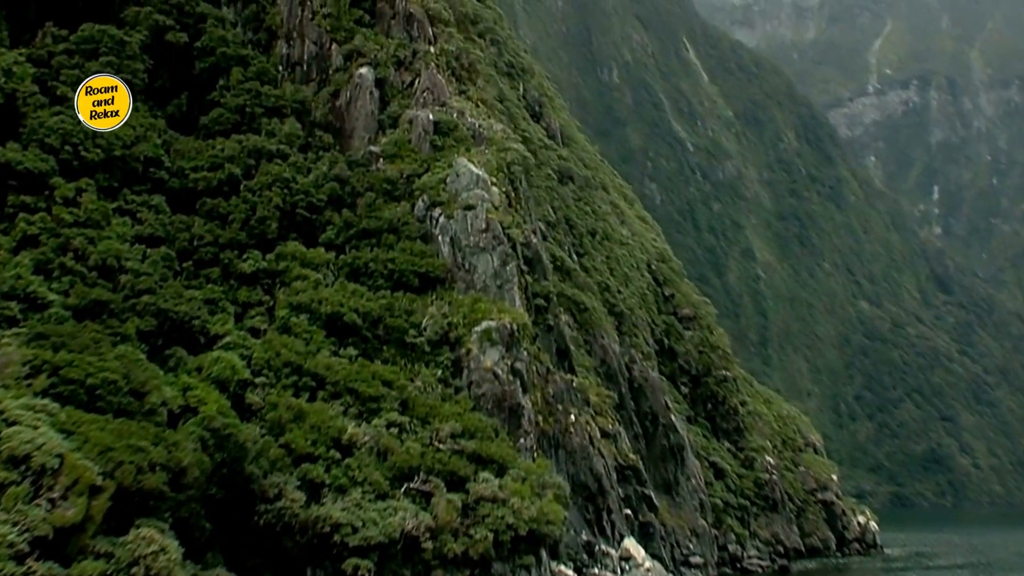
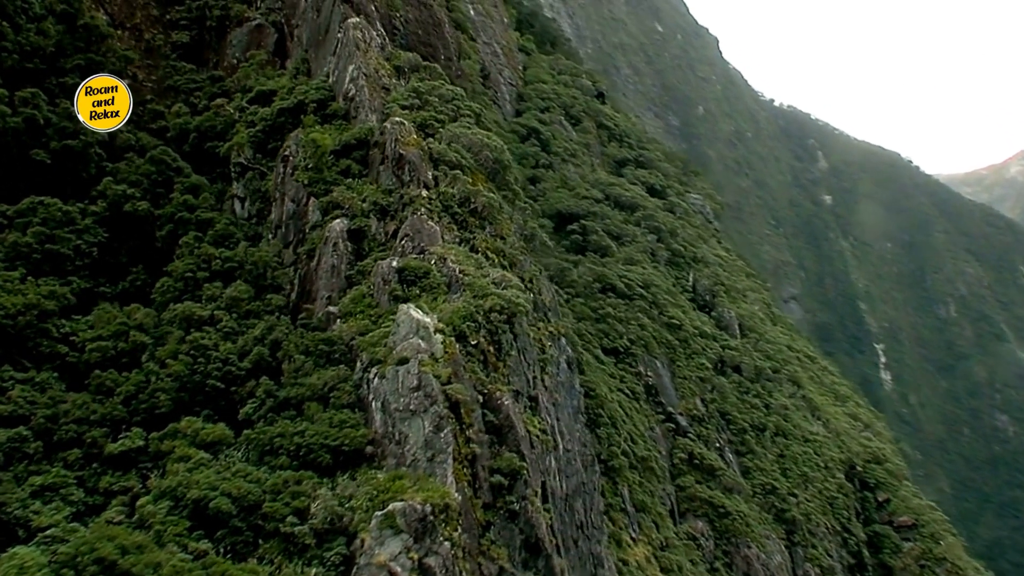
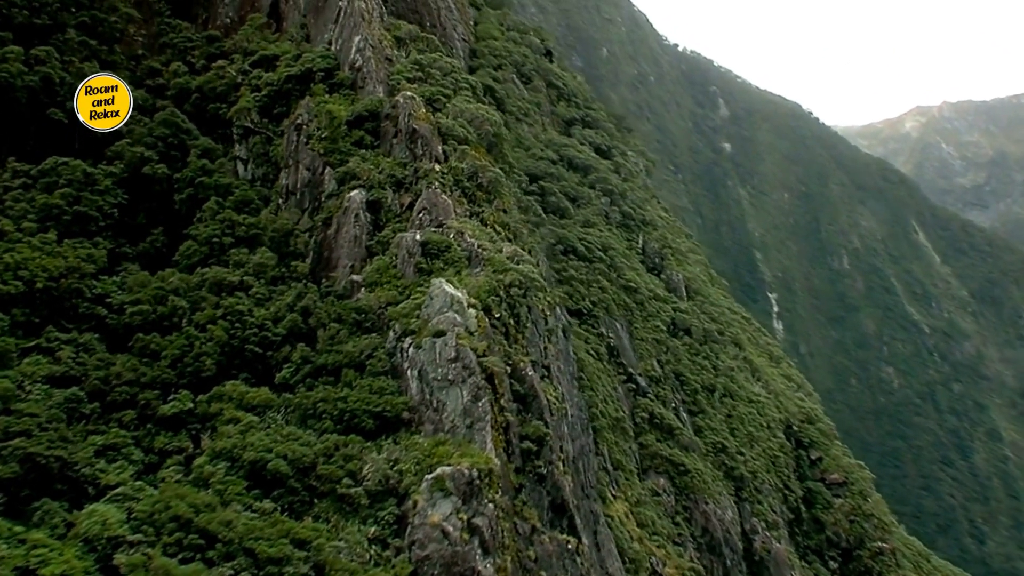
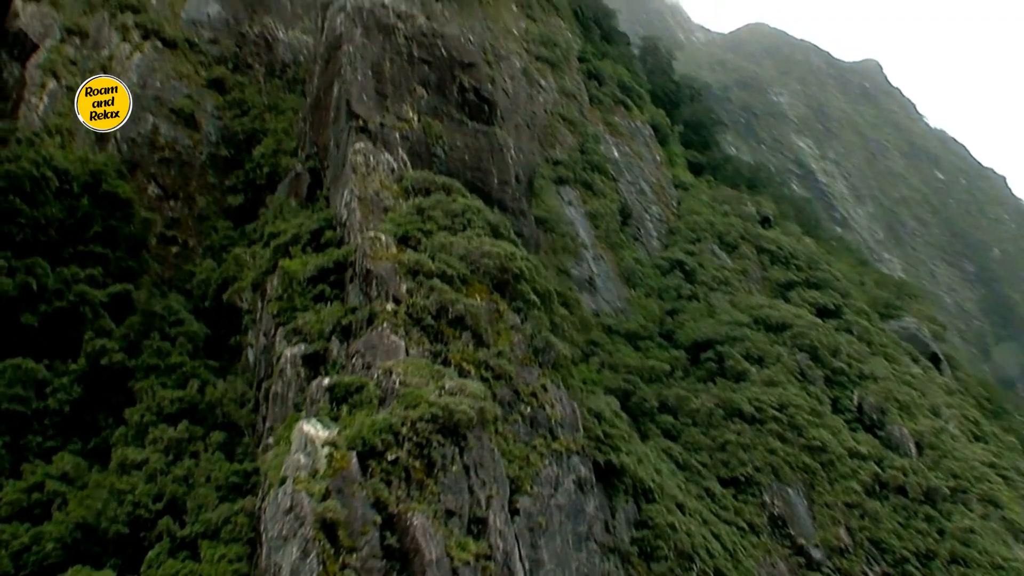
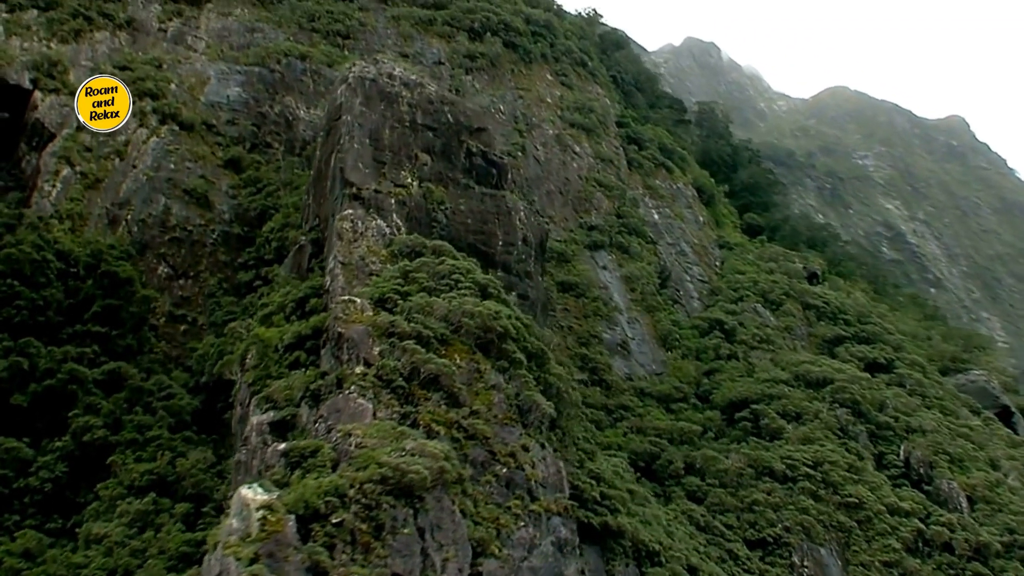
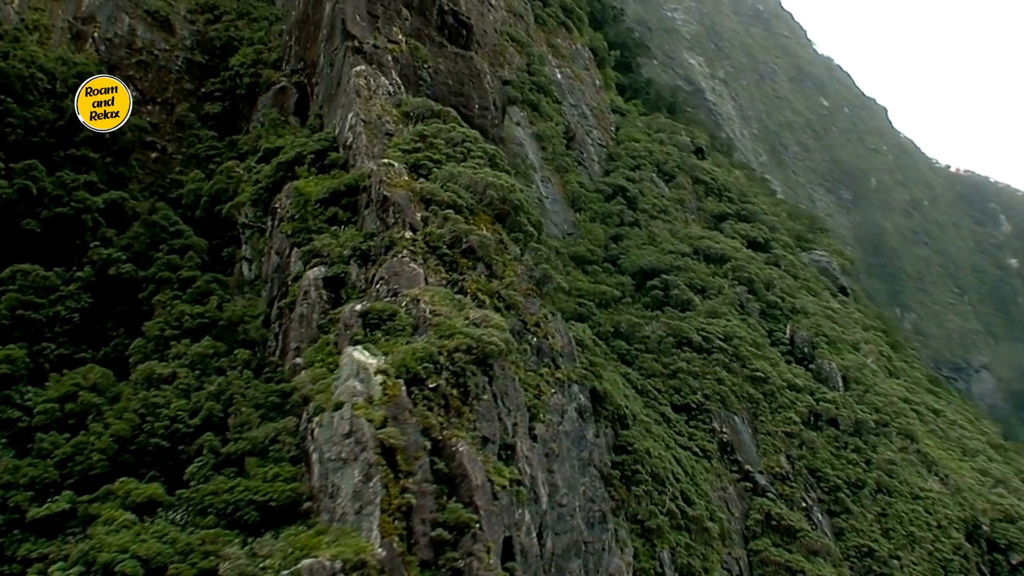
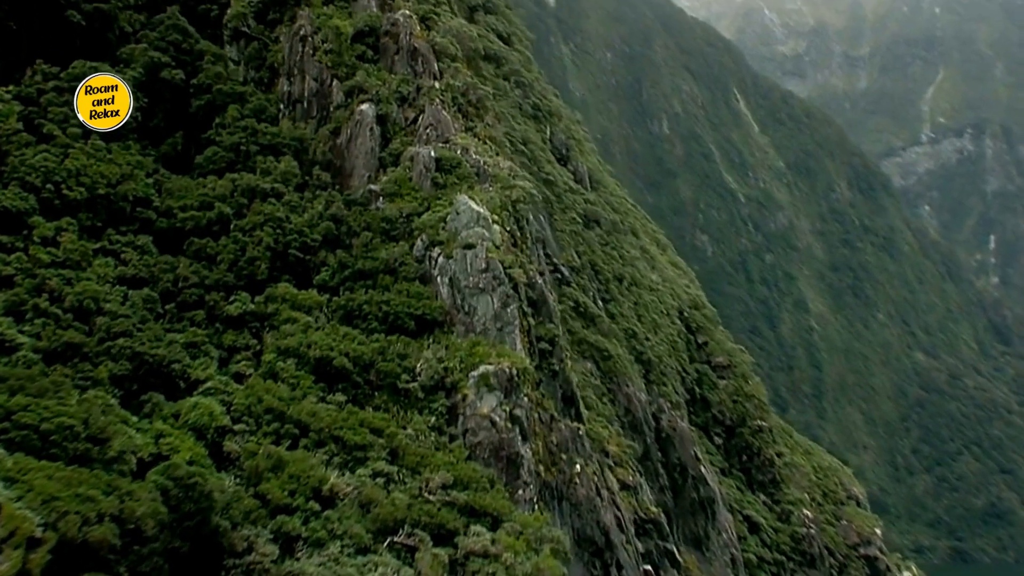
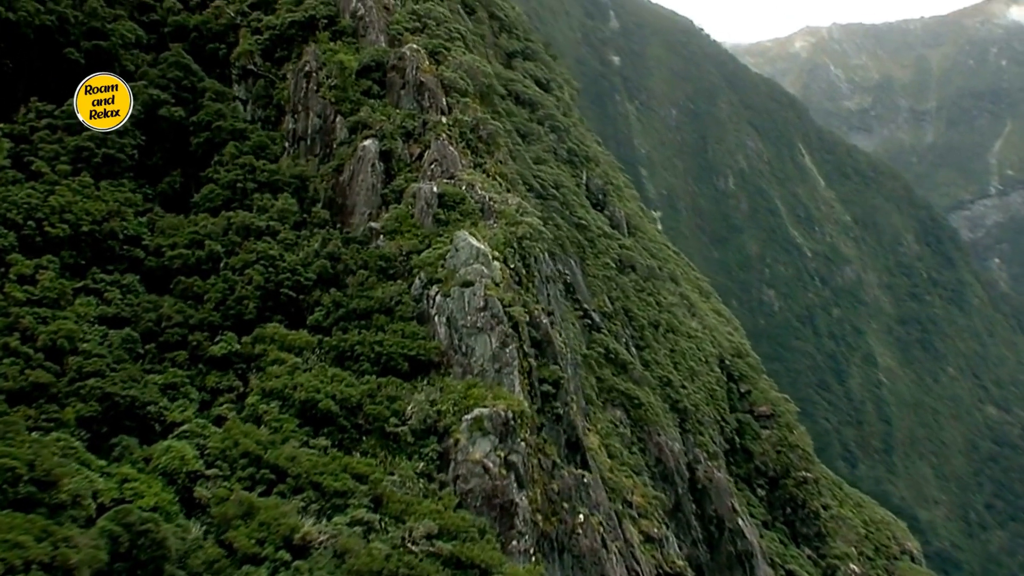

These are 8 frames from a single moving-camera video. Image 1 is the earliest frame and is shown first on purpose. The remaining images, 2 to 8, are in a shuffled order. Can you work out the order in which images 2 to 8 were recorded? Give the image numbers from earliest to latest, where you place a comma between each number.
7, 8, 3, 2, 6, 4, 5
